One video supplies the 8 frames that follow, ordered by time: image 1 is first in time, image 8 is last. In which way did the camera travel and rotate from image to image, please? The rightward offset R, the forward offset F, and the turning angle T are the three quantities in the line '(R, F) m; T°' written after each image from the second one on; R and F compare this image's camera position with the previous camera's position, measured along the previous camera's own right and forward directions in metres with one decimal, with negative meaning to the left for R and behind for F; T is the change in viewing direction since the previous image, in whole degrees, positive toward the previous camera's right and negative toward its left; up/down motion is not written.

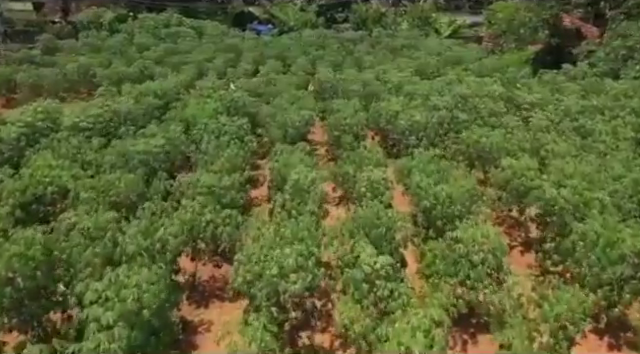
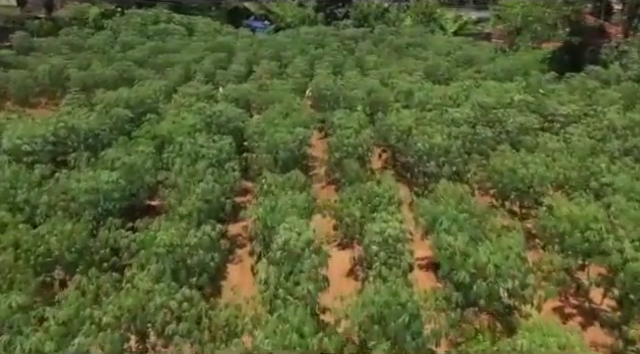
(0.0, +1.6) m; 0°
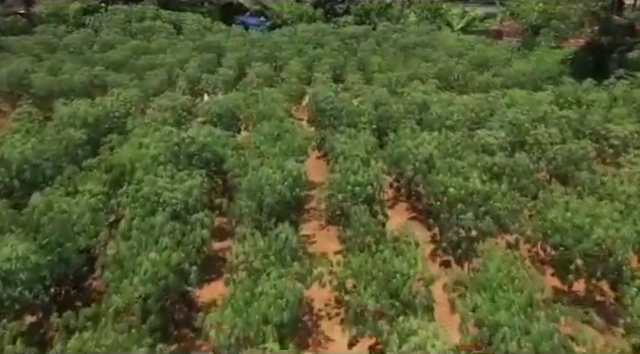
(0.0, +1.8) m; 0°
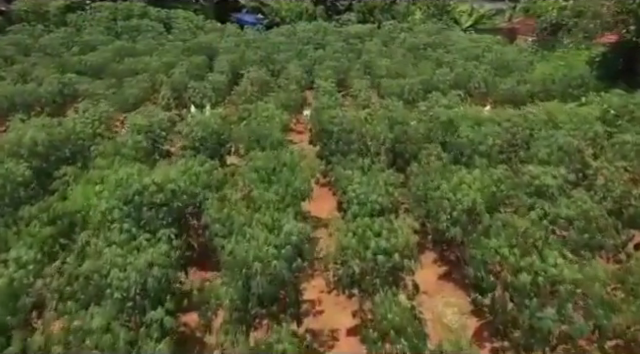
(-0.1, +1.6) m; 0°
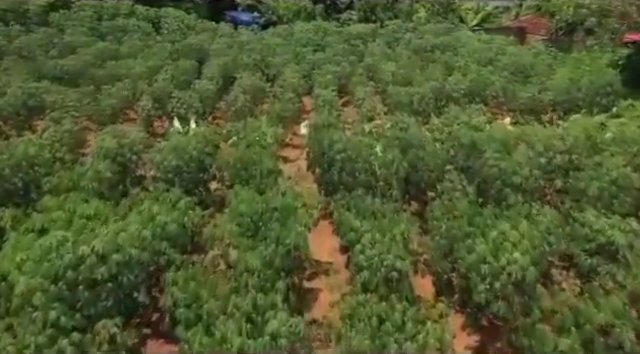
(0.0, +1.3) m; 0°
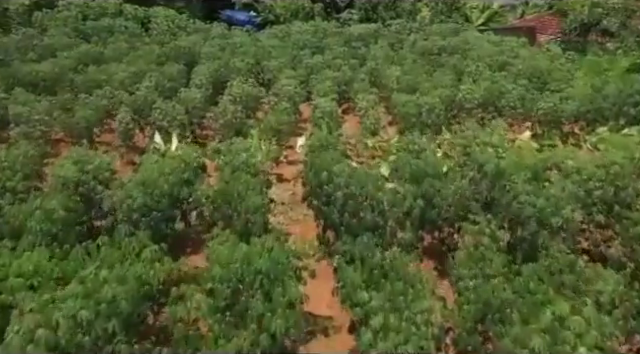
(0.0, +1.1) m; 0°
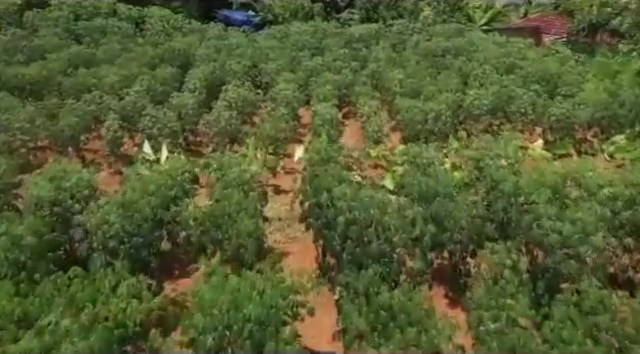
(0.0, +0.5) m; 0°
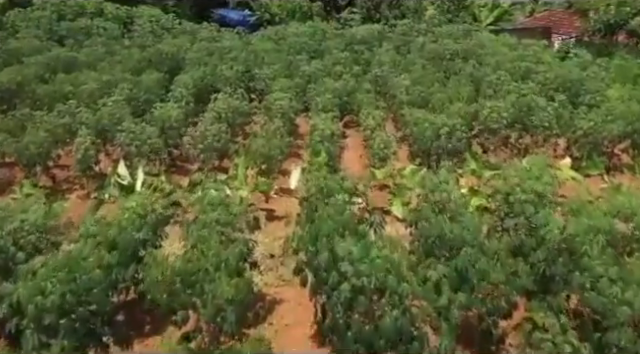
(0.0, +1.0) m; 0°
